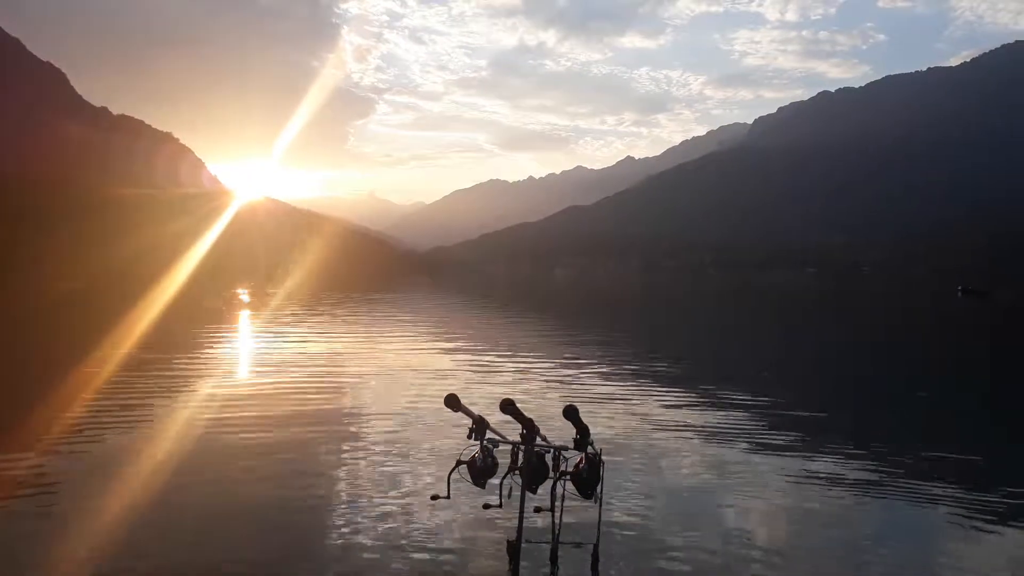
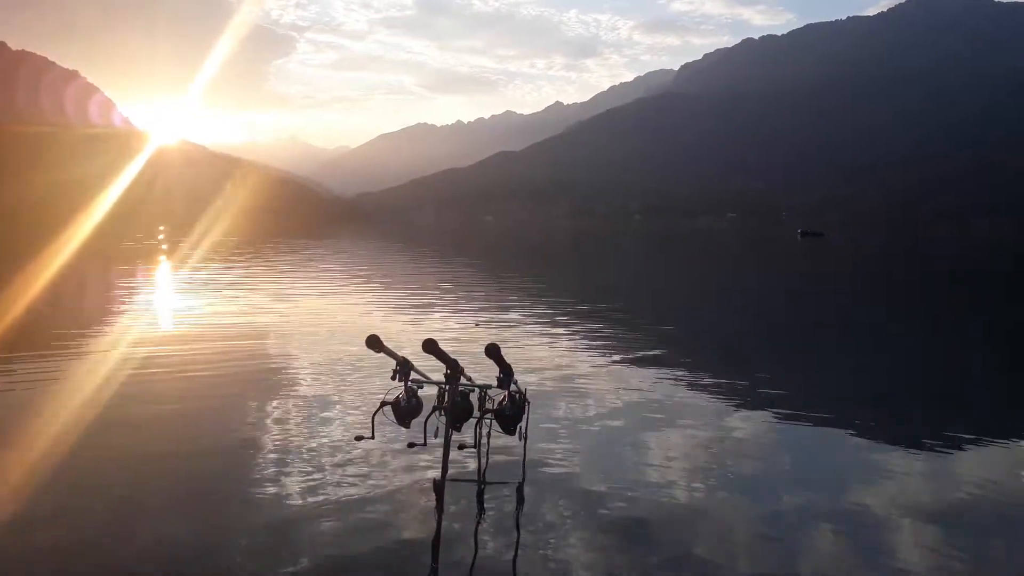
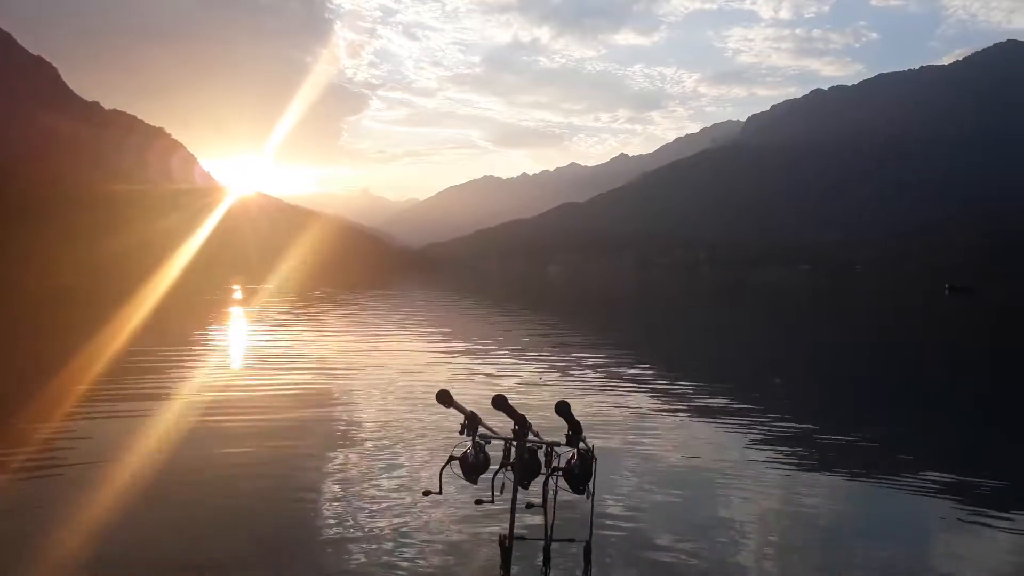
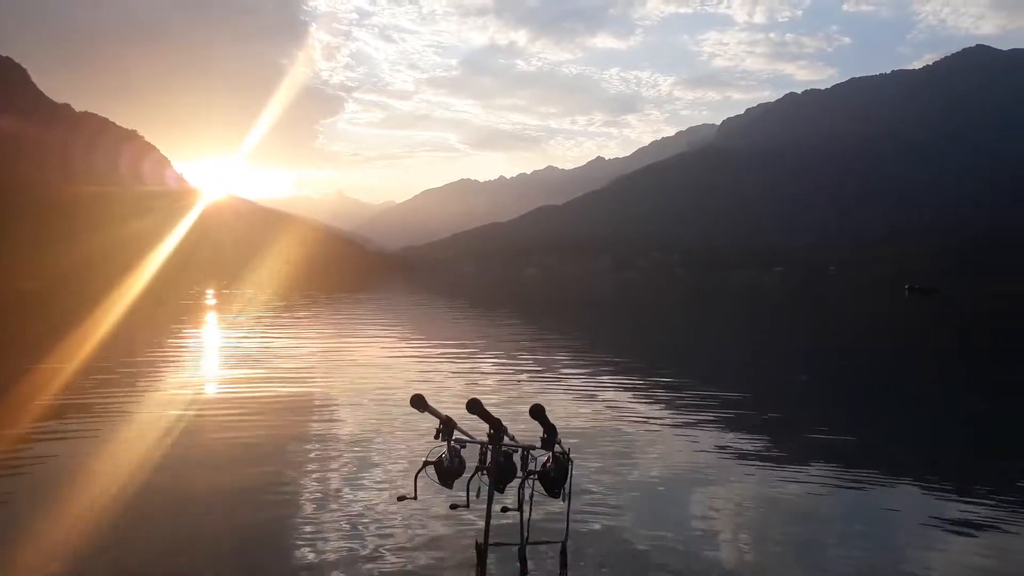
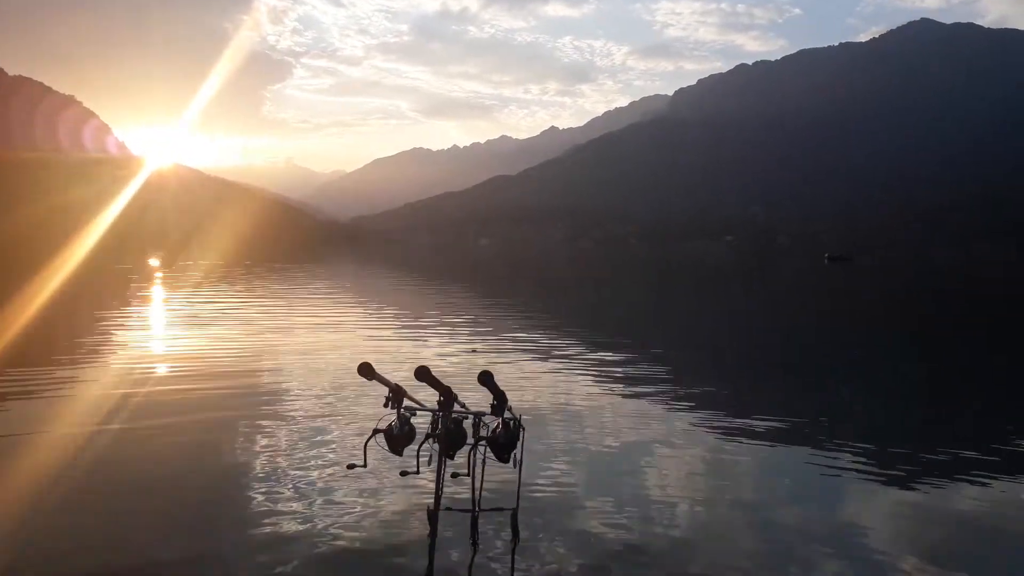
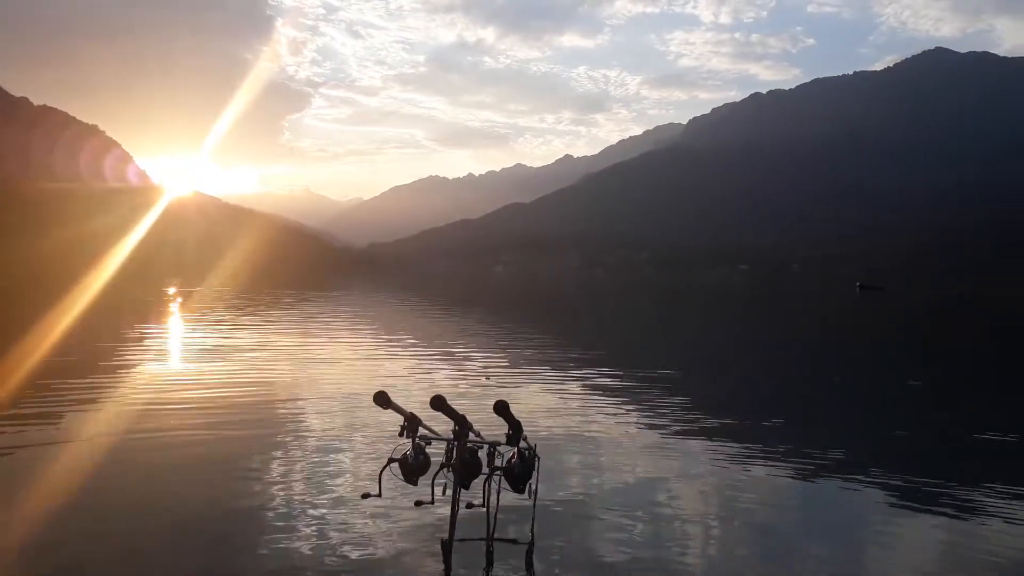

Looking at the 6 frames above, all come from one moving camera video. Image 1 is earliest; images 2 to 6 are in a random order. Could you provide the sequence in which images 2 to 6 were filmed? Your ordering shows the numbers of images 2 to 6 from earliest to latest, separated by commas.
3, 4, 6, 5, 2
